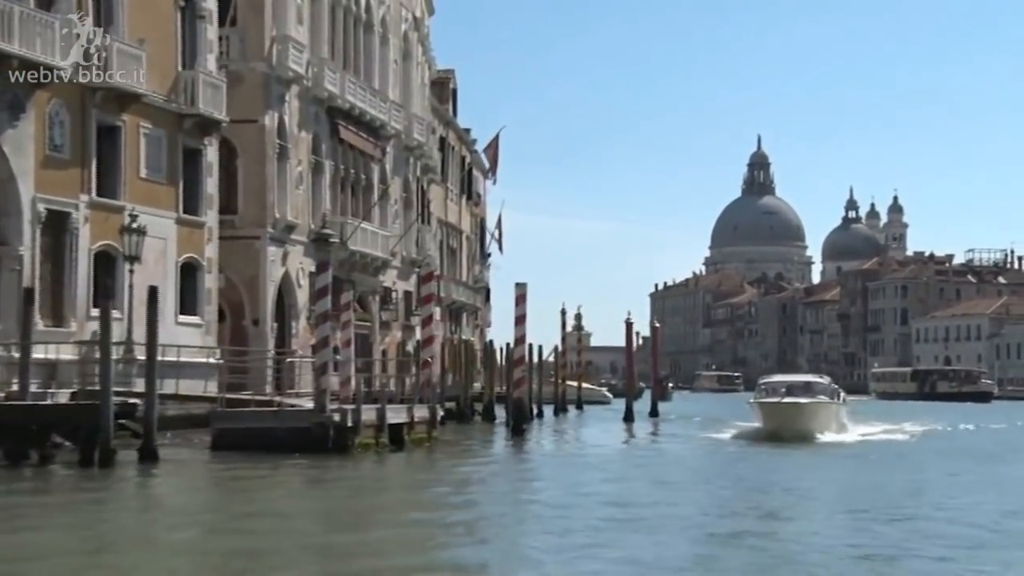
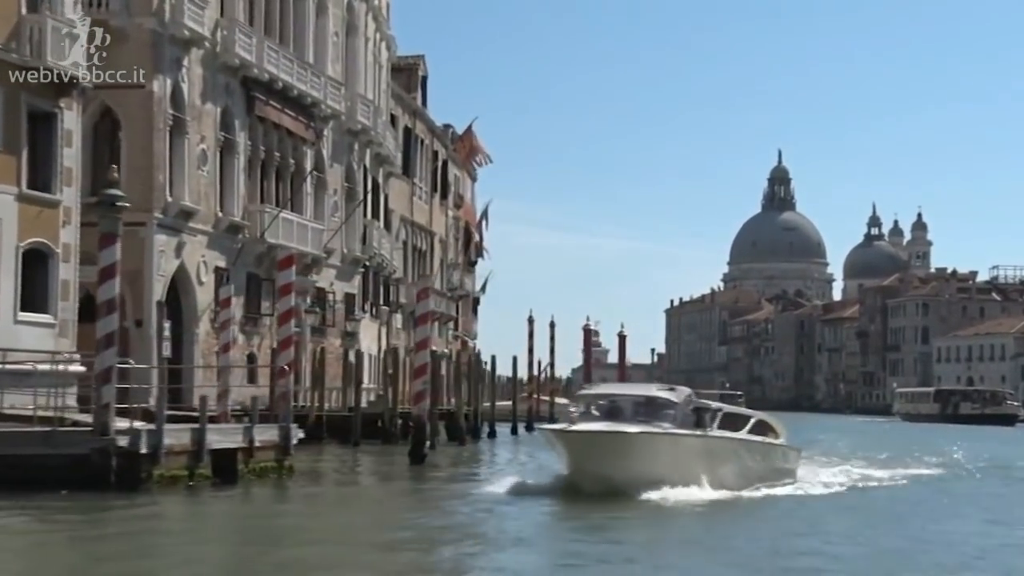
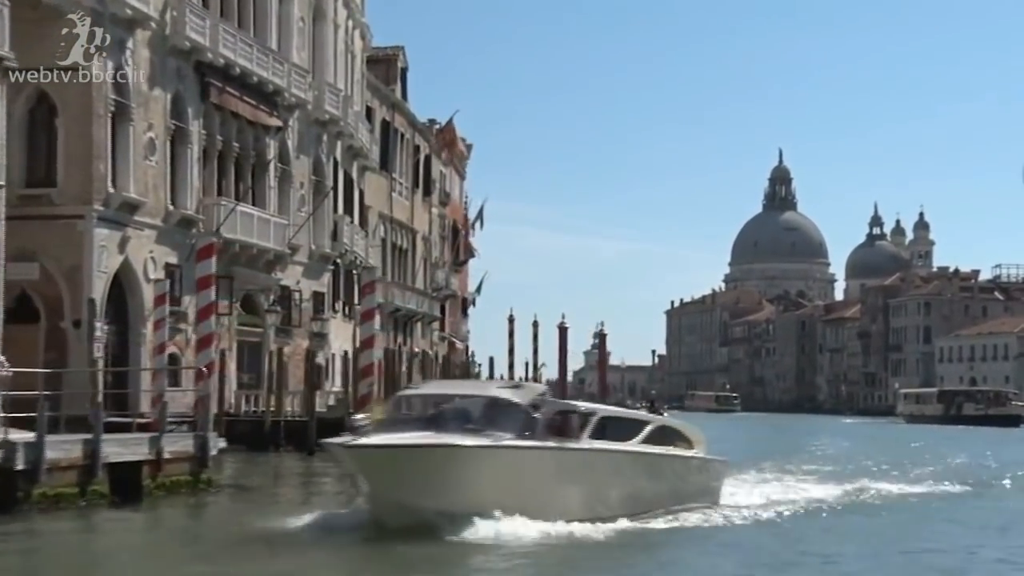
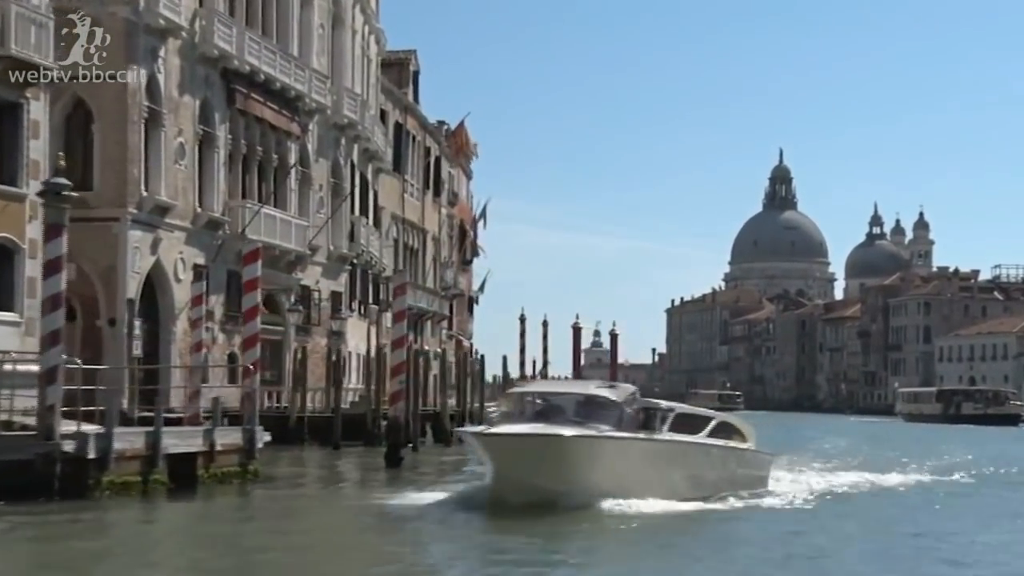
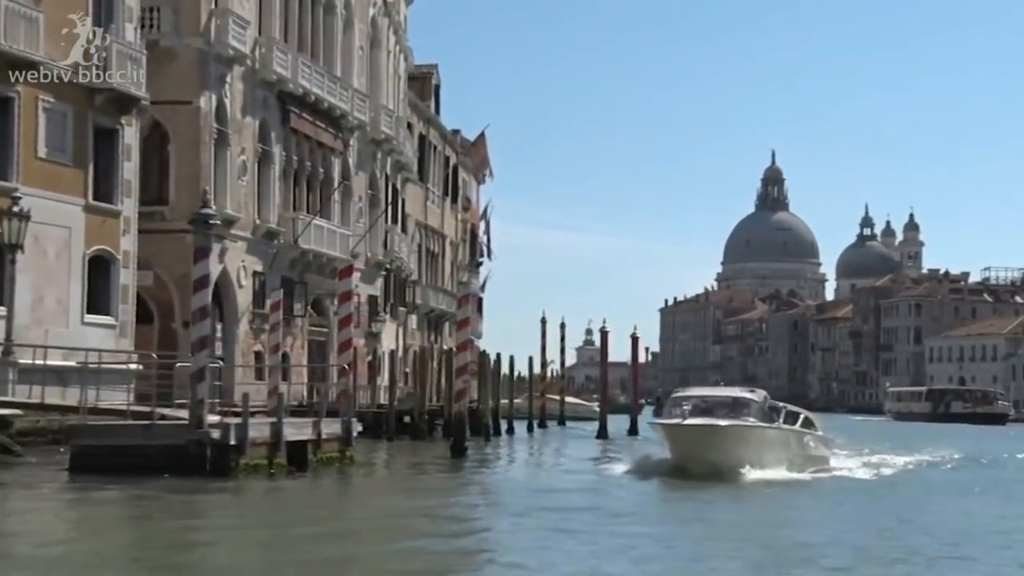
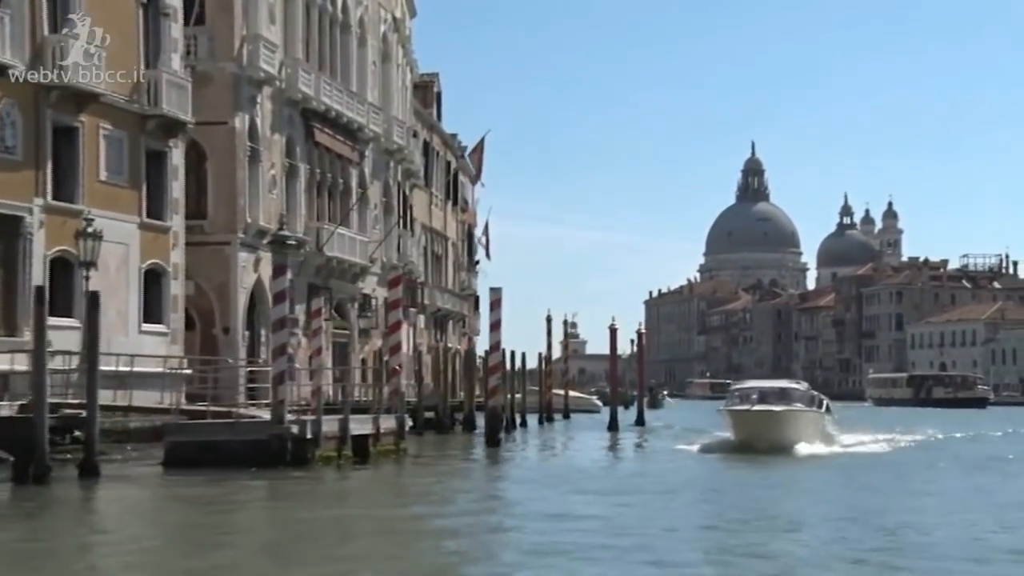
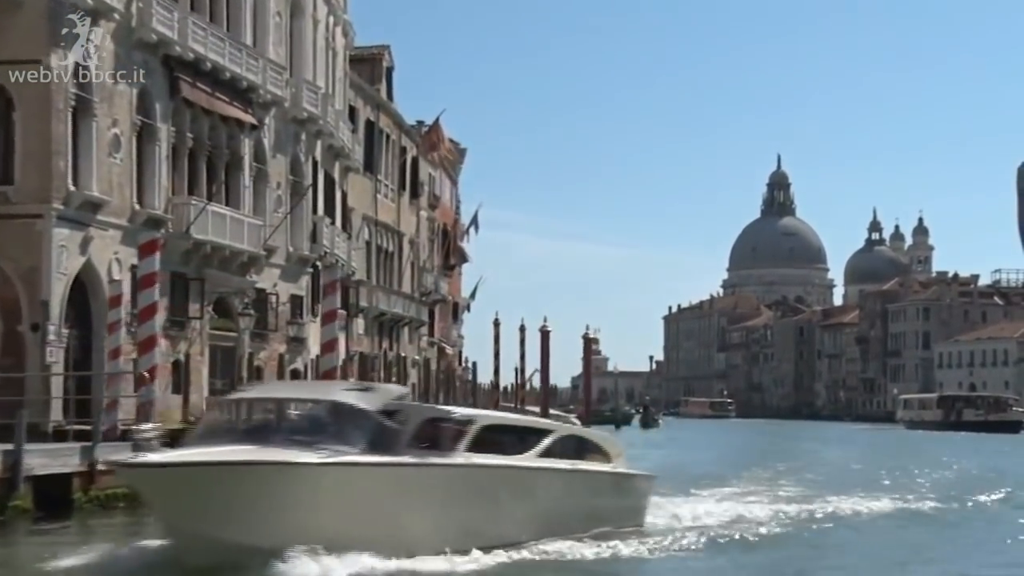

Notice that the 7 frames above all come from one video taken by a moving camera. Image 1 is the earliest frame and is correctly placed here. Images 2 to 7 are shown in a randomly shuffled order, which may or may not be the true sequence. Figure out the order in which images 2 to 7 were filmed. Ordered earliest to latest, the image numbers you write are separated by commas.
6, 5, 2, 4, 3, 7
